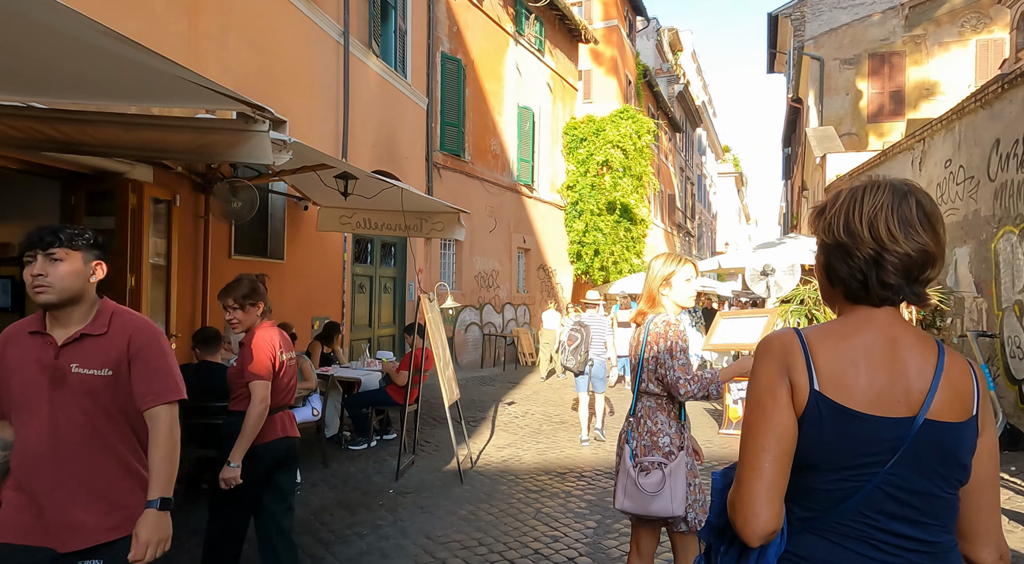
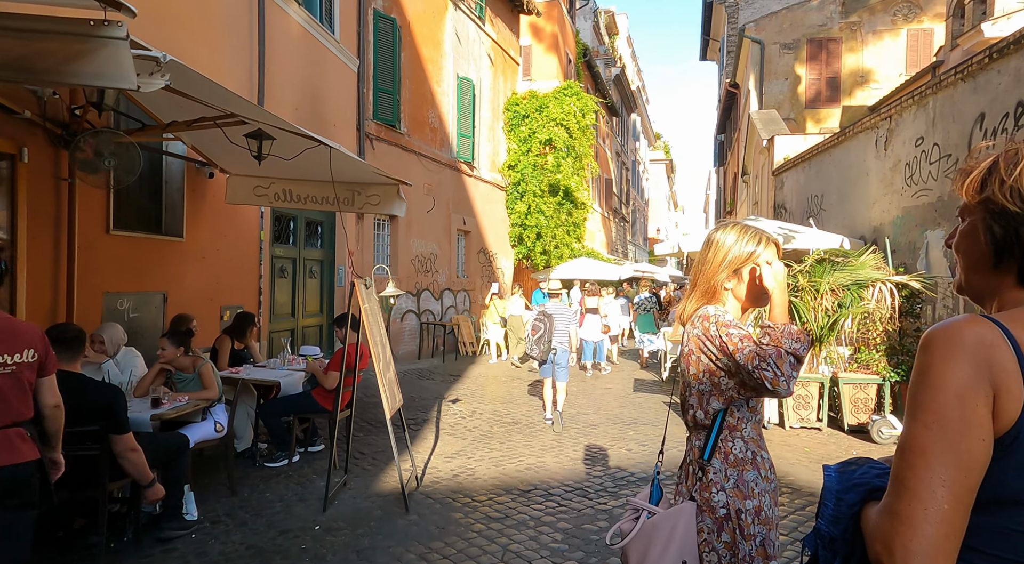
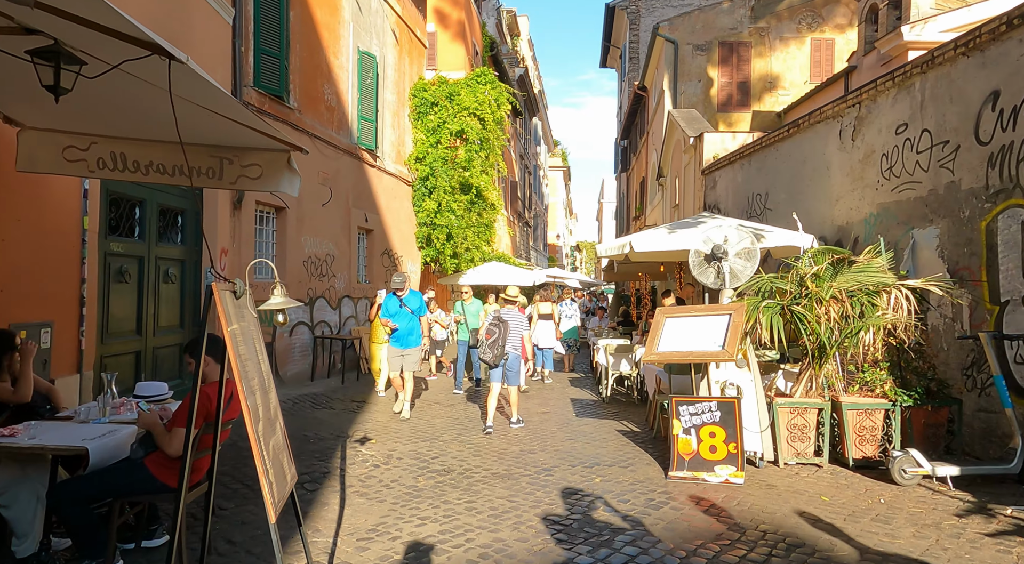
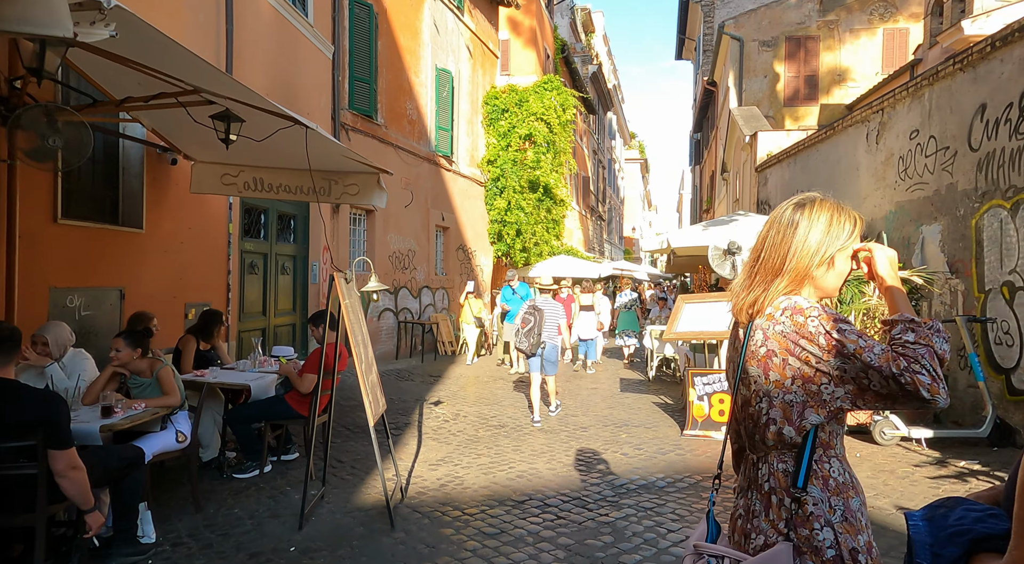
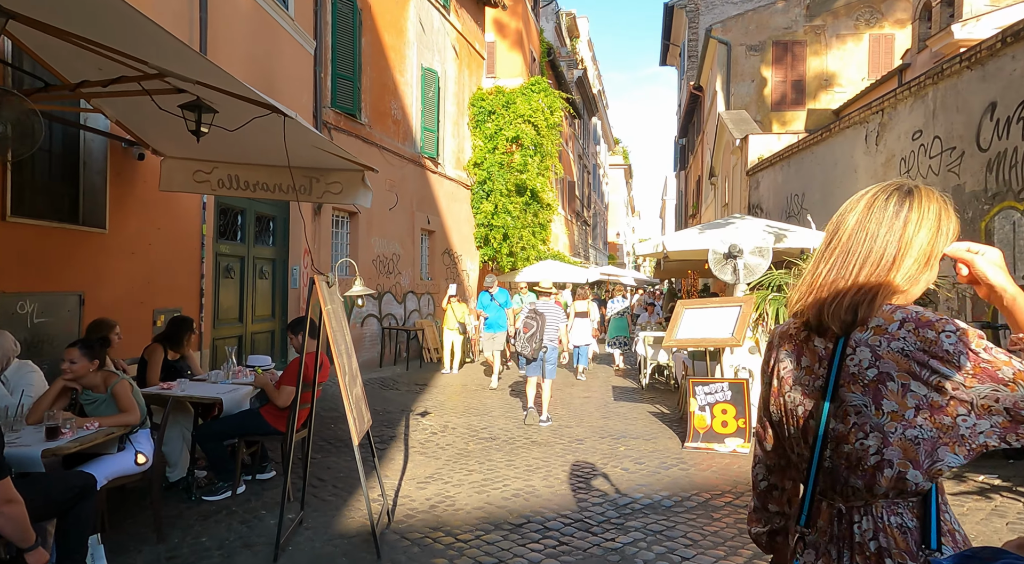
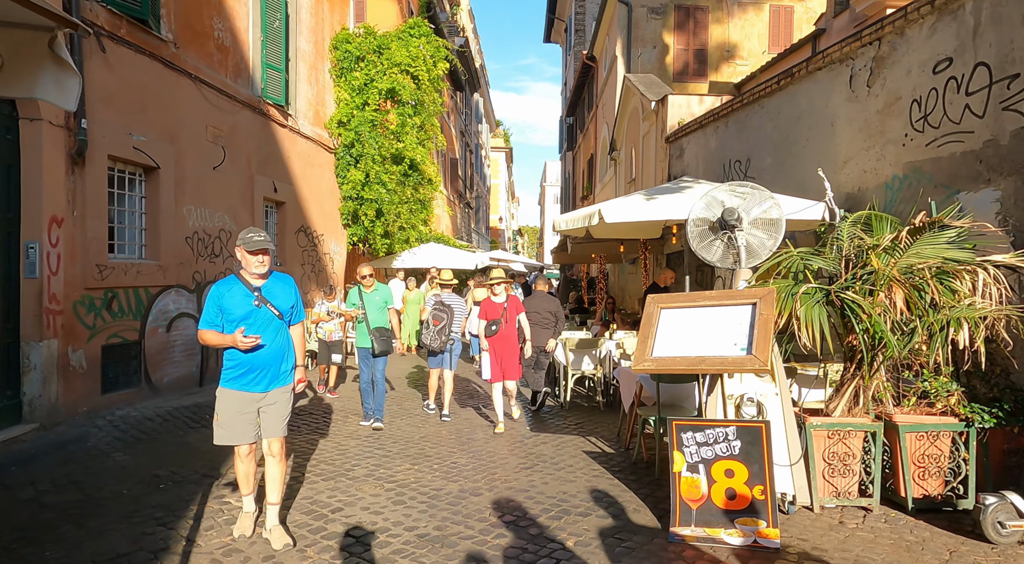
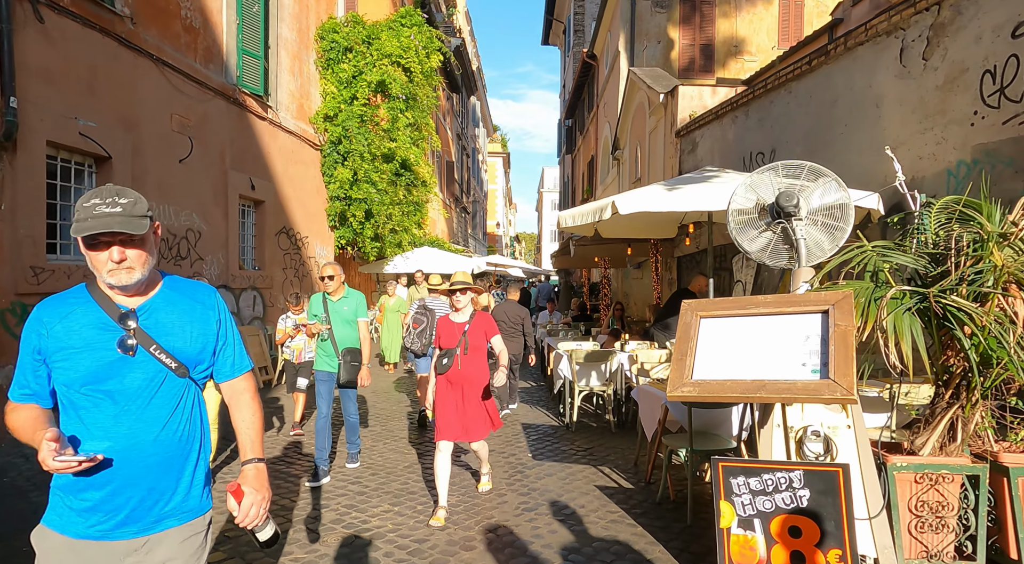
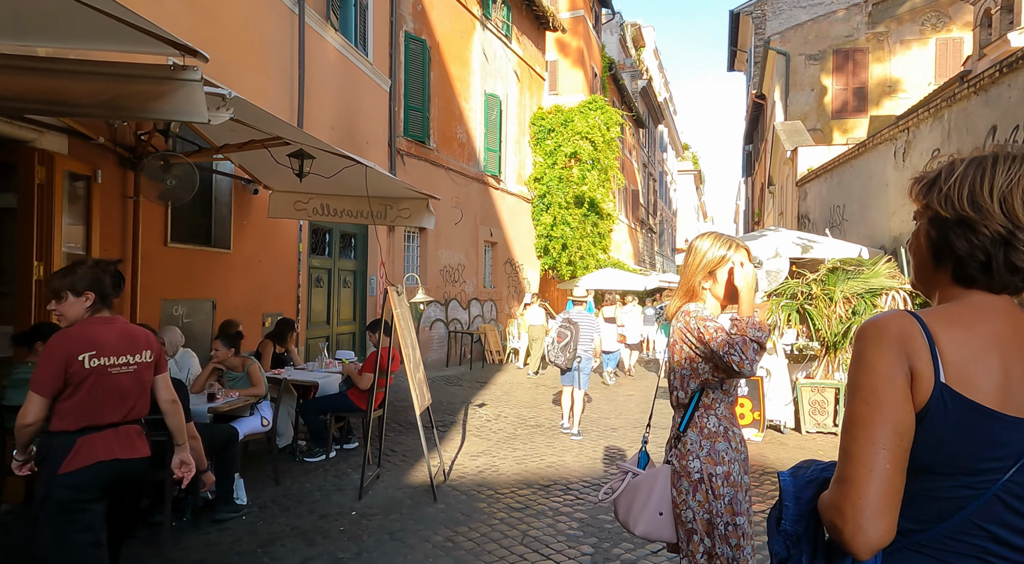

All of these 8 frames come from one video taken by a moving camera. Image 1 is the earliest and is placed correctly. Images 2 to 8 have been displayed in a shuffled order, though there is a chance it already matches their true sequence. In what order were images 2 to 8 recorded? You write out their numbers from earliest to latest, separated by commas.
8, 2, 4, 5, 3, 6, 7
